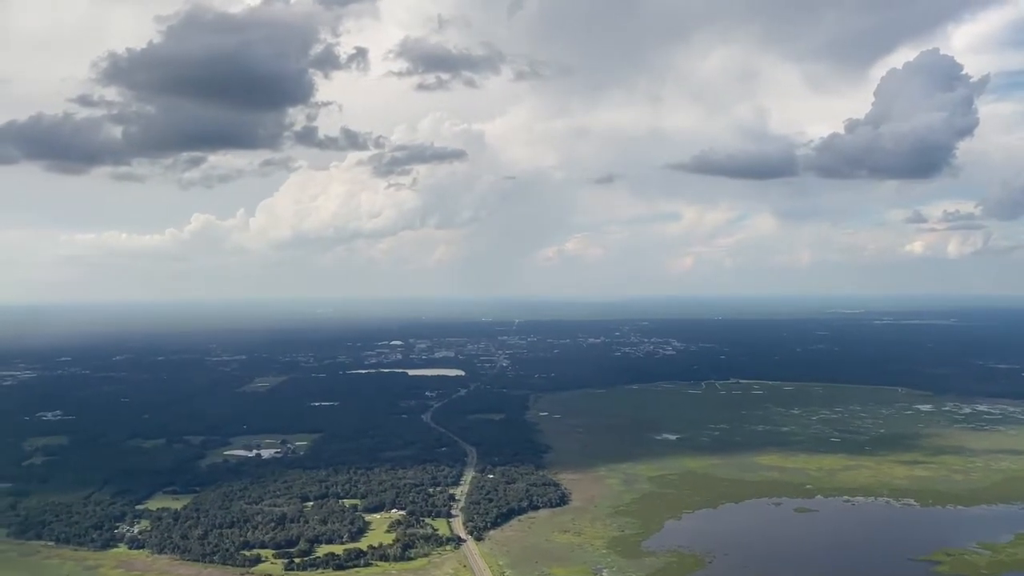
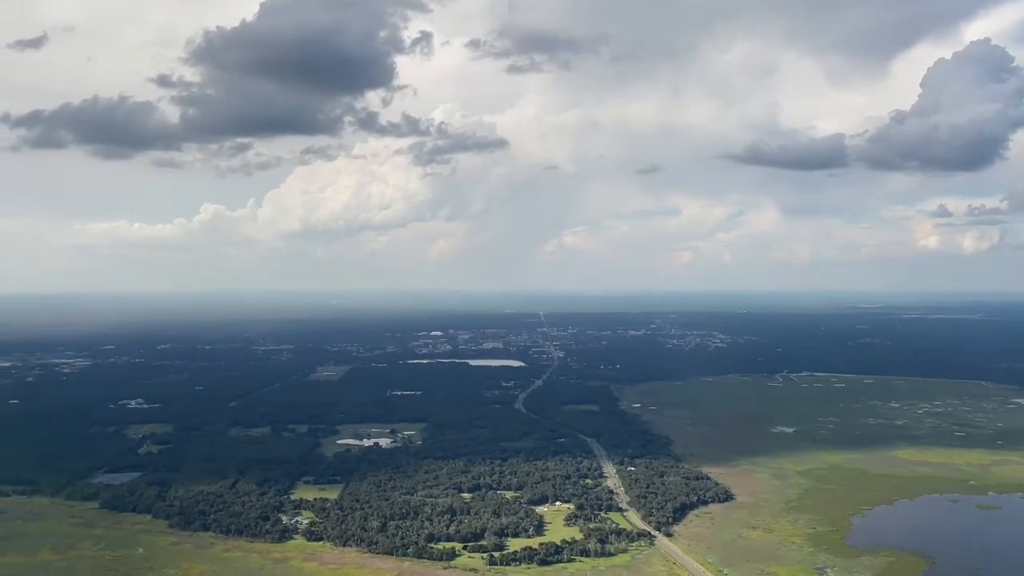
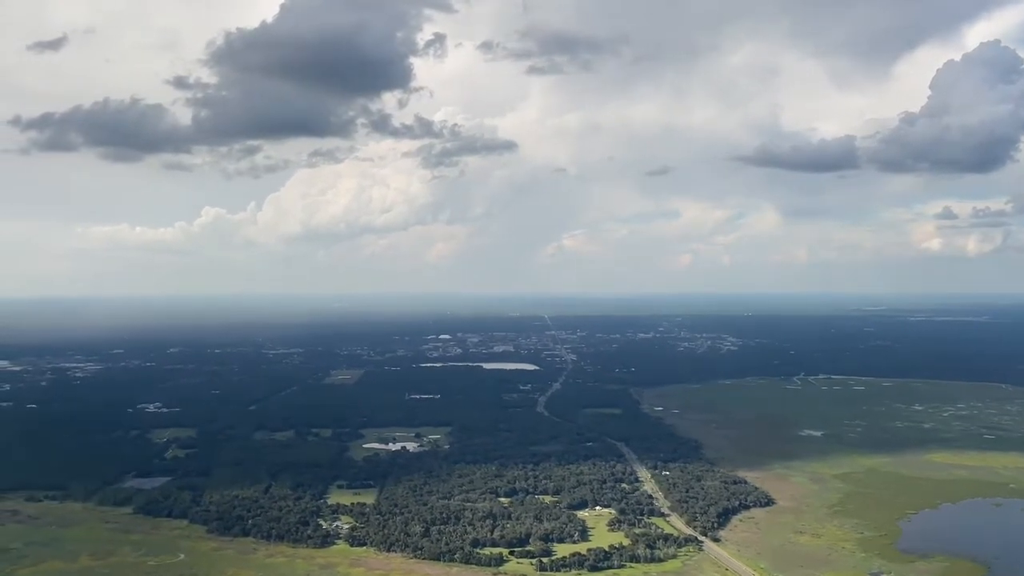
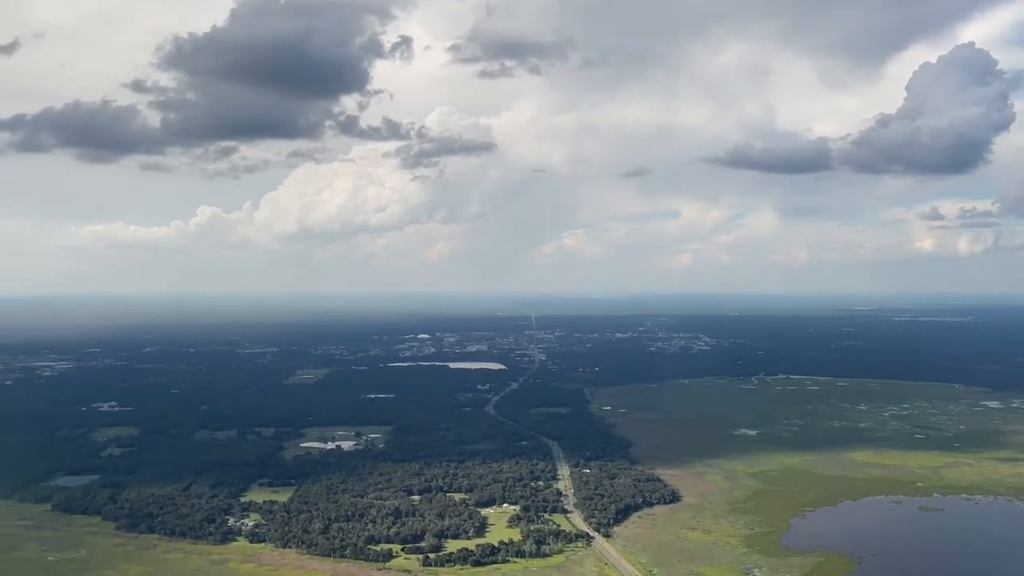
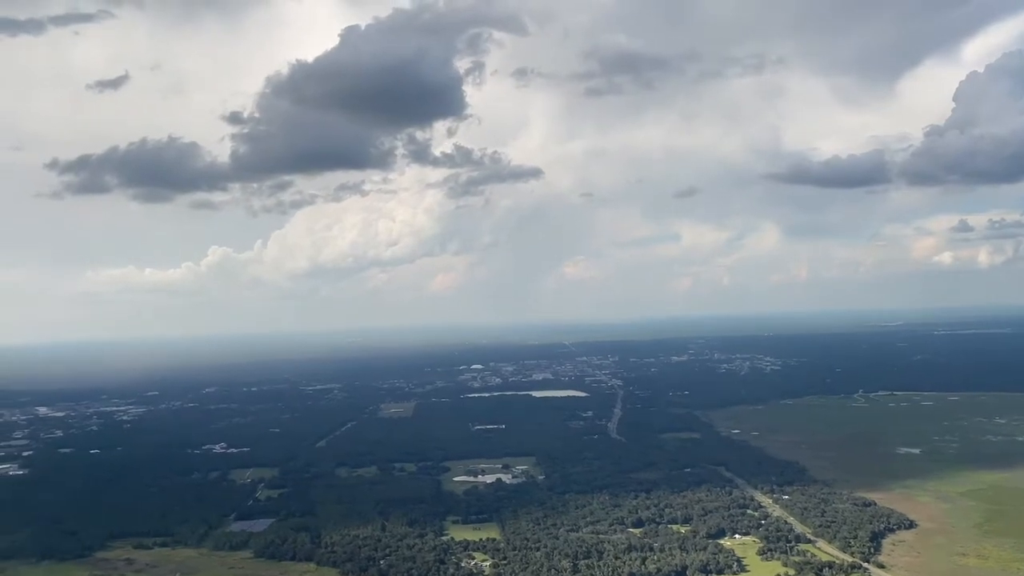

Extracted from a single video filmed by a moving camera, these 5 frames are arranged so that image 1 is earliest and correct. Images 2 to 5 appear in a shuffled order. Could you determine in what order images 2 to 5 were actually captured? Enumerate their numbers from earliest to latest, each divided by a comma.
4, 2, 3, 5
